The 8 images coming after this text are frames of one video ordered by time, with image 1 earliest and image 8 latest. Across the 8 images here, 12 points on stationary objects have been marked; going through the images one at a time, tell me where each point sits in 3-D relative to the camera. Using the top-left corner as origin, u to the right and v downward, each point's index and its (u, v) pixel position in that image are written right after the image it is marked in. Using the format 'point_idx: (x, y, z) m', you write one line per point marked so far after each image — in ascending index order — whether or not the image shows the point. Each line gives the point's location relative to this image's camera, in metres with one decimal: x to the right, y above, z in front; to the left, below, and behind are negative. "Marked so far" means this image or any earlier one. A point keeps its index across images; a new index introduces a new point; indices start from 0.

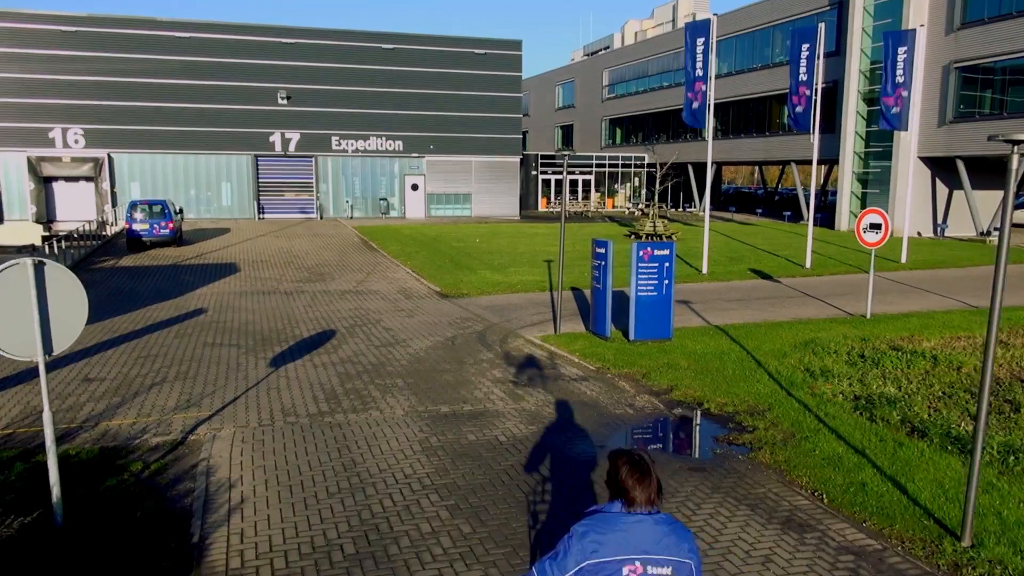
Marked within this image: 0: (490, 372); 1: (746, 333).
0: (-0.3, -1.2, +11.1) m
1: (+4.1, -0.8, +13.3) m
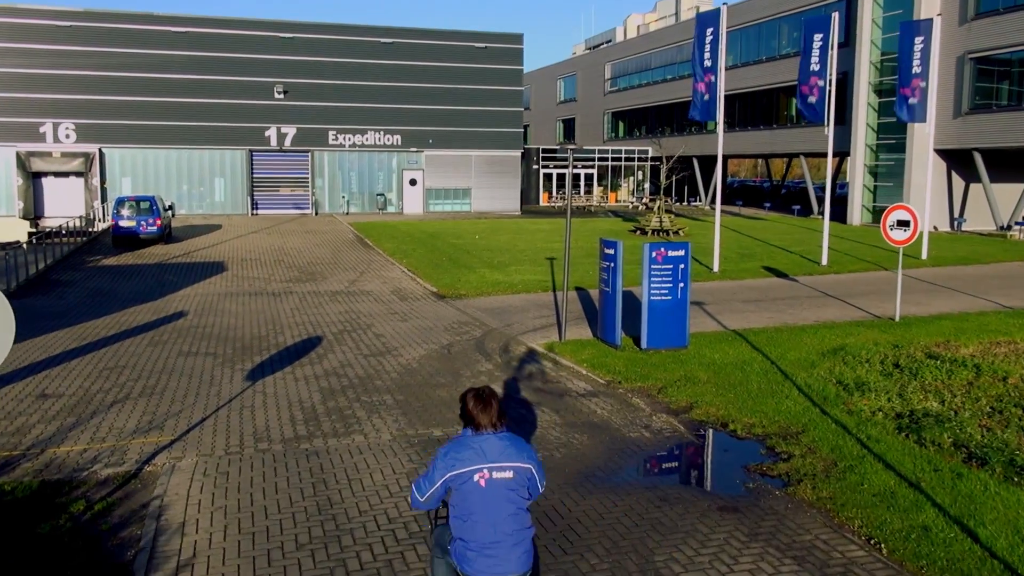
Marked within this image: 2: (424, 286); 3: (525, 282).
0: (-0.3, -1.3, +10.0) m
1: (+4.1, -0.8, +12.2) m
2: (-2.3, +0.1, +20.0) m
3: (+0.3, +0.2, +19.9) m
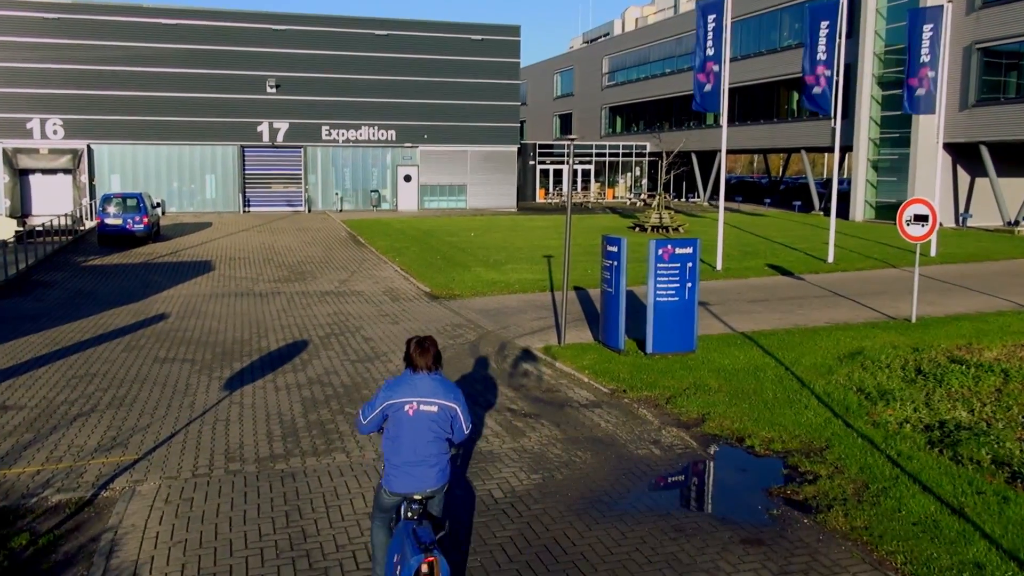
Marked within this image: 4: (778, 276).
0: (-0.3, -1.3, +9.3) m
1: (+4.0, -0.8, +11.5) m
2: (-2.4, +0.1, +19.3) m
3: (+0.2, +0.2, +19.2) m
4: (+6.6, +0.3, +18.9) m
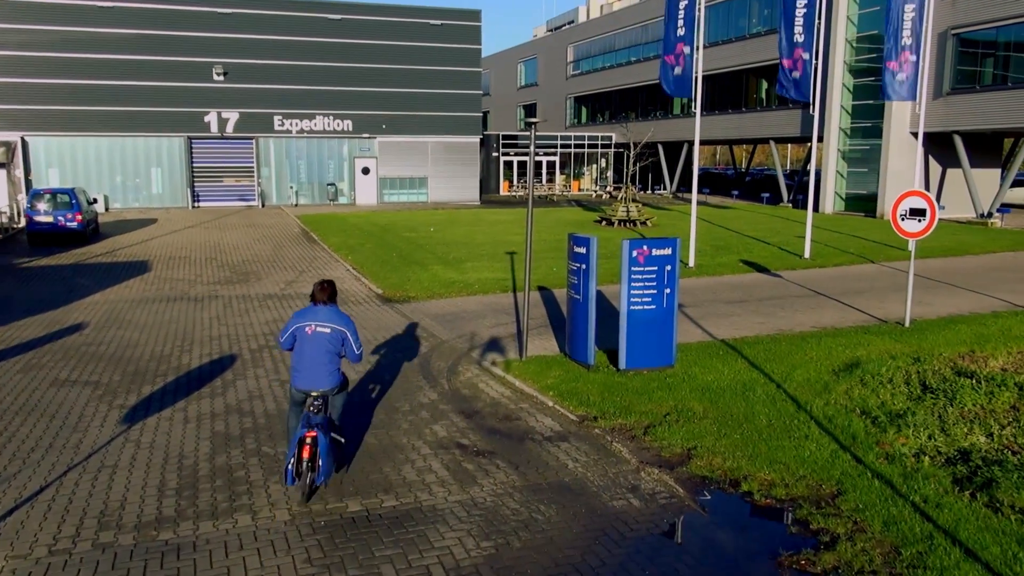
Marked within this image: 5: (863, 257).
0: (-0.9, -1.5, +7.9) m
1: (+3.4, -0.9, +10.3) m
2: (-3.4, 0.0, +17.8) m
3: (-0.7, +0.2, +17.8) m
4: (+5.7, +0.4, +17.8) m
5: (+9.0, +0.8, +19.4) m
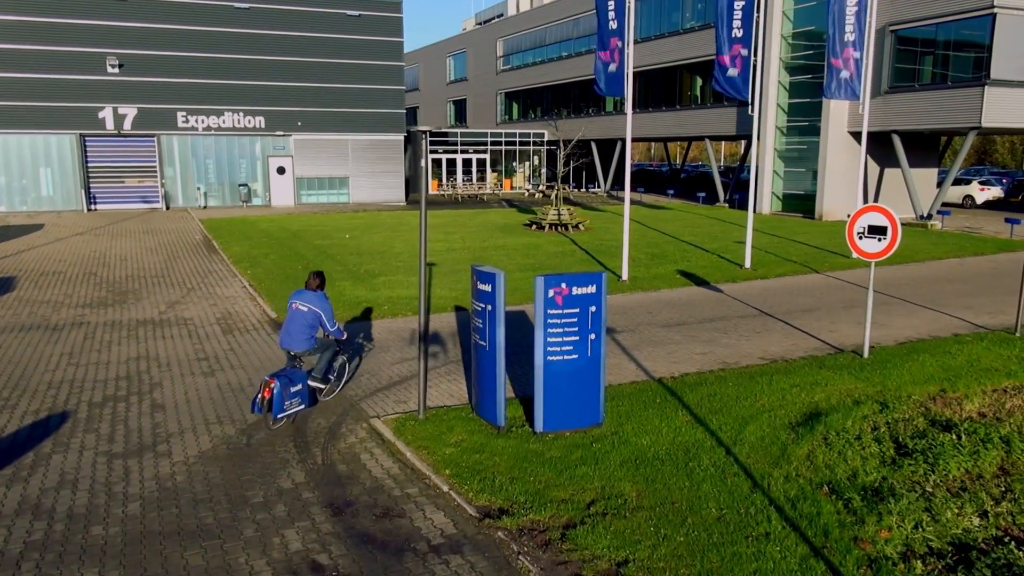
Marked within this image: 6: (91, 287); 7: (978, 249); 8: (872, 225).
0: (-1.8, -1.9, +6.0) m
1: (+2.3, -1.3, +8.7) m
2: (-5.1, -0.4, +15.6) m
3: (-2.5, -0.2, +15.9) m
4: (+3.9, 0.0, +16.3) m
5: (+7.1, +0.5, +18.2) m
6: (-10.4, 0.0, +18.8) m
7: (+12.3, +1.0, +19.9) m
8: (+4.7, +0.8, +10.0) m
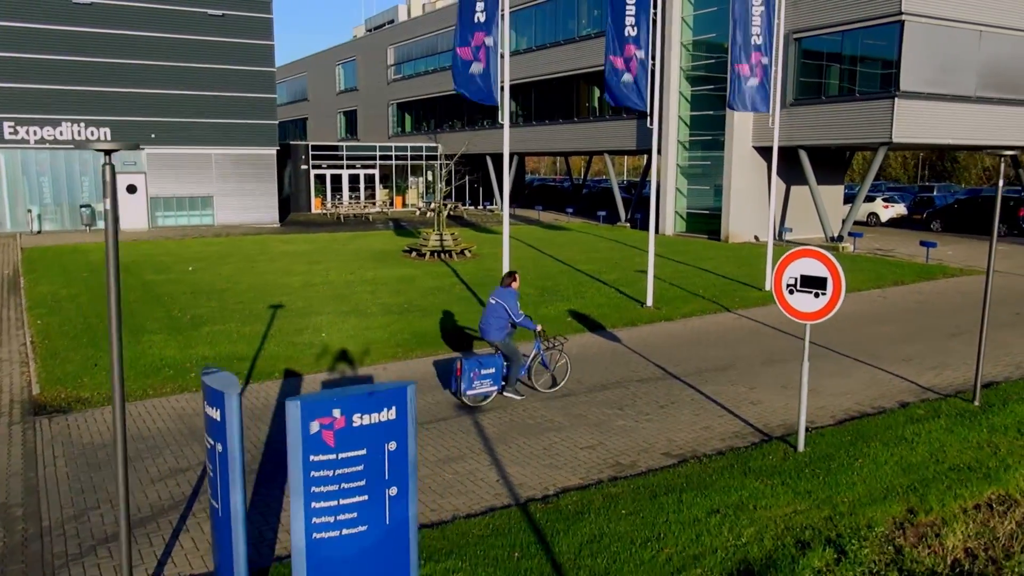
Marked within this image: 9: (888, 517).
0: (-3.1, -2.7, +2.7) m
1: (+0.6, -2.0, +5.9) m
2: (-7.5, -1.4, +11.8) m
3: (-4.9, -1.2, +12.4) m
4: (+1.3, -0.8, +13.6) m
5: (+4.3, -0.3, +15.9) m
6: (-13.2, -1.1, +14.4) m
7: (+9.2, +0.2, +18.2) m
8: (+2.9, +0.1, +7.5) m
9: (+3.2, -1.9, +6.4) m
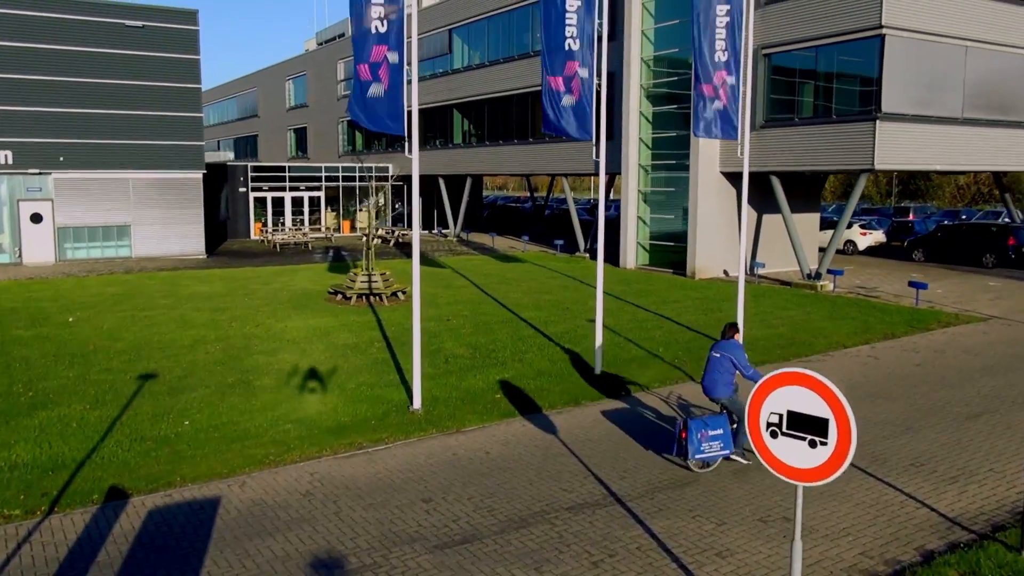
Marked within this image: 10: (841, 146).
0: (-4.0, -3.6, -0.2) m
1: (-0.4, -3.0, +3.2) m
2: (-8.7, -2.5, +8.9) m
3: (-6.2, -2.3, +9.6) m
4: (+0.1, -1.9, +11.0) m
5: (+2.9, -1.4, +13.4) m
6: (-14.5, -2.3, +11.3) m
7: (+7.8, -0.8, +15.8) m
8: (+1.8, -0.8, +4.9) m
9: (+2.2, -2.8, +3.8) m
10: (+8.6, +3.7, +19.8) m
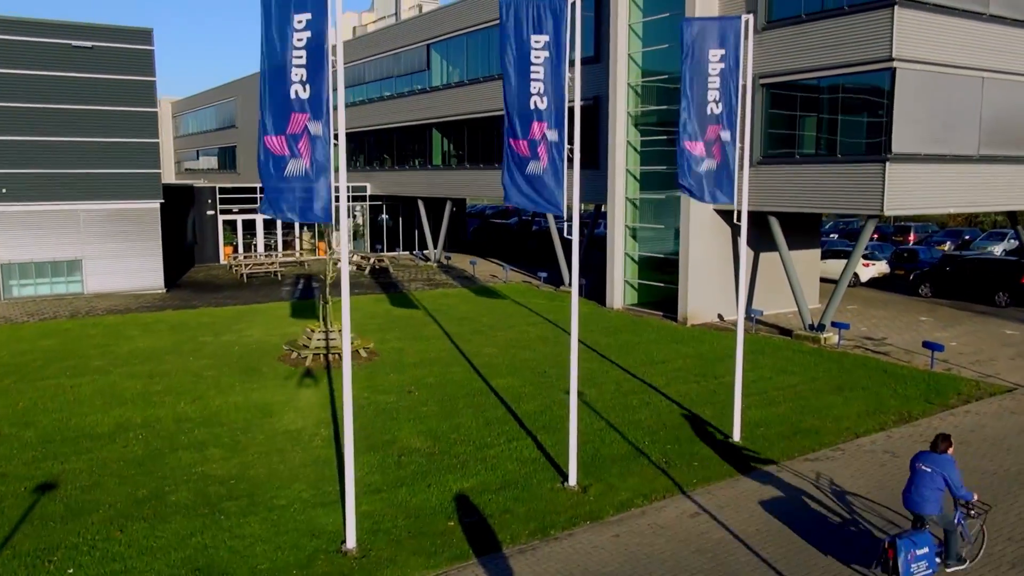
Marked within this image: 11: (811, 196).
0: (-4.4, -5.0, -2.0) m
1: (-0.9, -4.4, +1.3) m
2: (-9.3, -4.0, +7.0) m
3: (-6.7, -3.7, +7.7) m
4: (-0.5, -3.2, +9.1) m
5: (+2.3, -2.7, +11.5) m
6: (-15.0, -3.8, +9.3) m
7: (+7.2, -2.2, +14.1) m
8: (+1.3, -2.2, +3.1) m
9: (+1.7, -4.2, +2.0) m
10: (+7.9, +2.4, +18.0) m
11: (+7.5, +2.3, +18.9) m
